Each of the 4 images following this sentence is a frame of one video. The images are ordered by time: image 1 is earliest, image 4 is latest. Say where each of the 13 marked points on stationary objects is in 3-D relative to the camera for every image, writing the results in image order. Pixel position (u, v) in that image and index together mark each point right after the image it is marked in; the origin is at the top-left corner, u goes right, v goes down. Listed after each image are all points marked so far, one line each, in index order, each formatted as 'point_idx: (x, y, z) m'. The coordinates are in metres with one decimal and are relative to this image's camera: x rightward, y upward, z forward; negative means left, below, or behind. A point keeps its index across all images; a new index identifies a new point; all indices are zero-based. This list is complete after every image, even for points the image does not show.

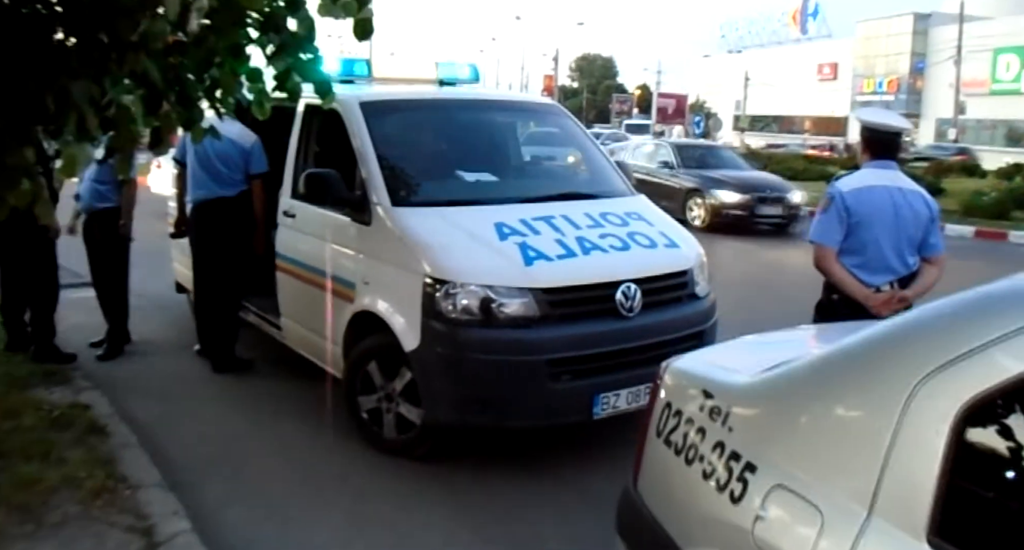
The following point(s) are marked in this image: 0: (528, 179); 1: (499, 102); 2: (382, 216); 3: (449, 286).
0: (+0.1, +0.6, +5.3) m
1: (-0.1, +1.2, +5.8) m
2: (-0.7, +0.3, +4.6) m
3: (-0.3, -0.1, +4.1) m
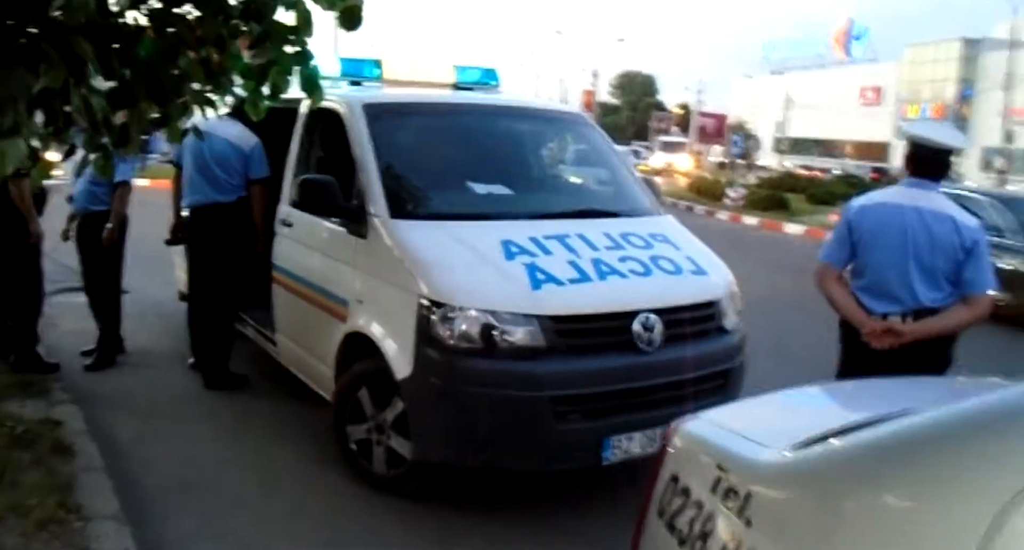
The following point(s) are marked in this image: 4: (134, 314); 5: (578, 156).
0: (+0.2, +0.5, +4.8) m
1: (0.0, +1.1, +5.4) m
2: (-0.7, +0.2, +4.2) m
3: (-0.3, -0.2, +3.7) m
4: (-3.3, -0.4, +7.2) m
5: (+0.4, +0.8, +5.3) m
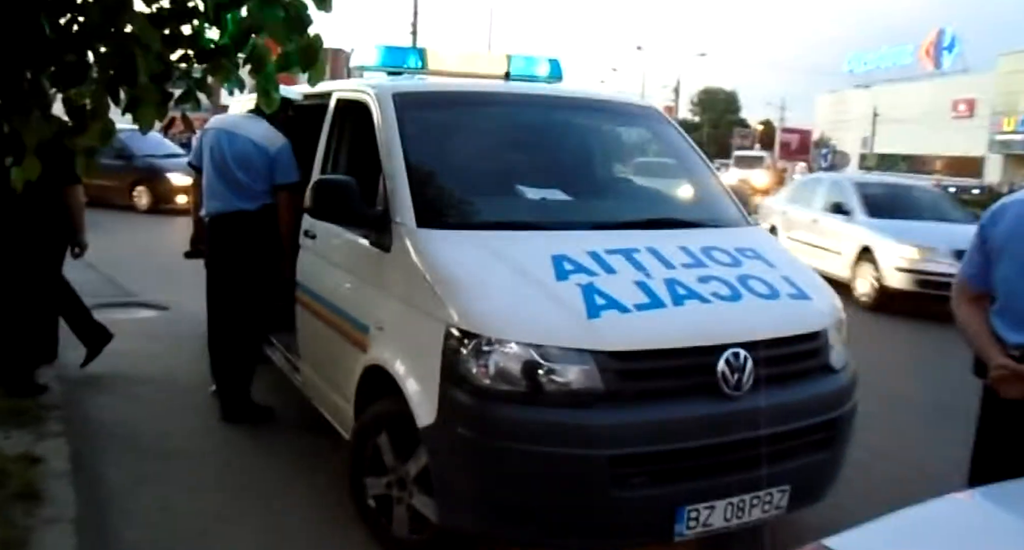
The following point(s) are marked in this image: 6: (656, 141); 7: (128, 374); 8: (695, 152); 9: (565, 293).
0: (+0.5, +0.4, +4.0) m
1: (+0.4, +1.0, +4.6) m
2: (-0.4, +0.1, +3.5) m
3: (-0.1, -0.2, +3.0) m
4: (-2.8, -0.5, +6.7) m
5: (+0.7, +0.6, +4.5) m
6: (+0.8, +0.7, +4.6) m
7: (-2.6, -0.7, +5.6) m
8: (+1.0, +0.7, +4.7) m
9: (+0.2, -0.1, +3.1) m
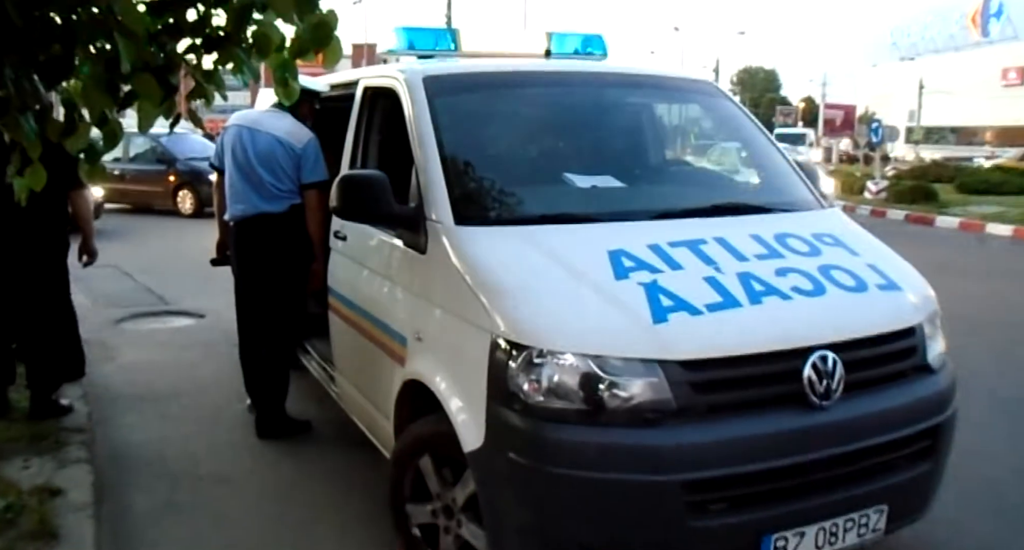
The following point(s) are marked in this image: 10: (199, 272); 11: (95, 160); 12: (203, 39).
0: (+0.7, +0.4, +3.6) m
1: (+0.6, +1.0, +4.2) m
2: (-0.3, +0.1, +3.1) m
3: (+0.1, -0.2, +2.6) m
4: (-2.4, -0.5, +6.5) m
5: (+1.0, +0.7, +4.1) m
6: (+1.0, +0.8, +4.2) m
7: (-2.3, -0.7, +5.4) m
8: (+1.3, +0.8, +4.3) m
9: (+0.4, -0.1, +2.7) m
10: (-3.6, 0.0, +9.6) m
11: (-1.3, +0.4, +2.7) m
12: (-1.0, +0.8, +2.8) m
